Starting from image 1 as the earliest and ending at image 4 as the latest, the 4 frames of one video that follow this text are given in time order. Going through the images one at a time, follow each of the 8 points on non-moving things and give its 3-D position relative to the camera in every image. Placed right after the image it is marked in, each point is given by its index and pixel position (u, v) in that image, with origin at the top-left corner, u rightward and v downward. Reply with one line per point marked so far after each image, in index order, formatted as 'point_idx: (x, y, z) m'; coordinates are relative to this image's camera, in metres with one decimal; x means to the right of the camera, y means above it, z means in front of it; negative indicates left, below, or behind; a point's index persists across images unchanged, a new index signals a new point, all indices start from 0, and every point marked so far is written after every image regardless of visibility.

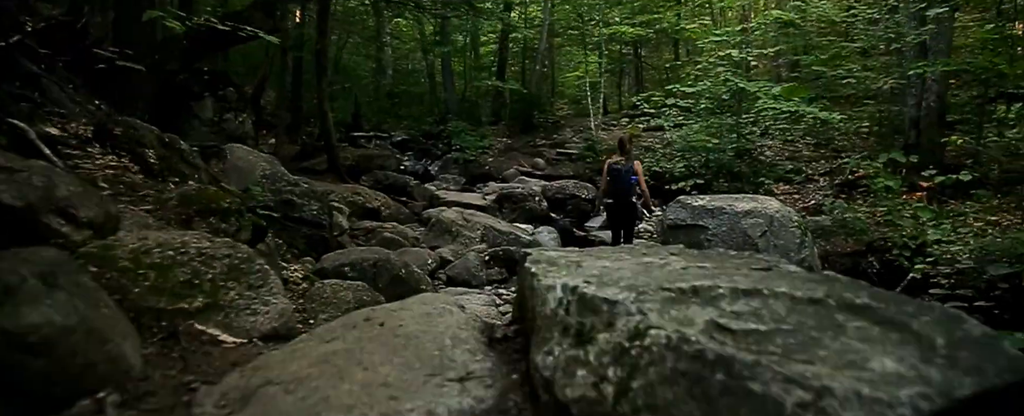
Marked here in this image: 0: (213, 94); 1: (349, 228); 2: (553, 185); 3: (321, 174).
0: (-6.5, +2.5, +14.8) m
1: (-2.8, -0.4, +11.8) m
2: (+1.1, +0.6, +18.0) m
3: (-4.3, +0.8, +15.4) m
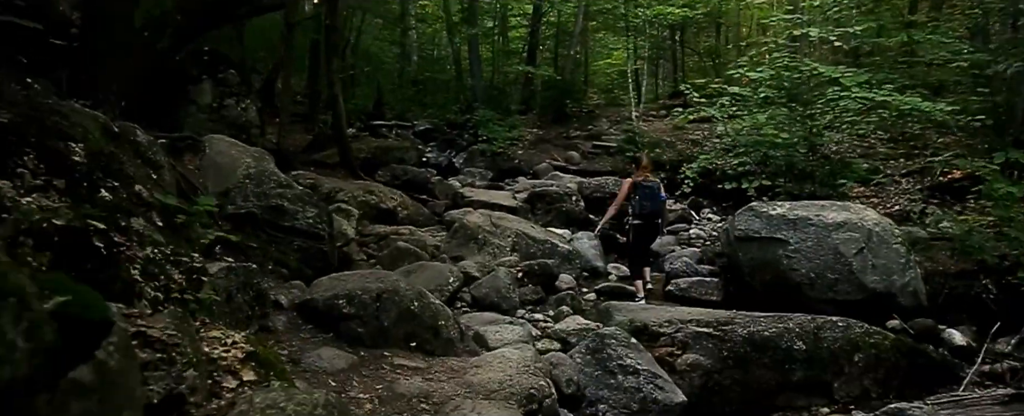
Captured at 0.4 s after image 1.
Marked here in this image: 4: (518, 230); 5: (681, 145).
0: (-5.8, +2.5, +13.2) m
1: (-2.3, -0.4, +10.1) m
2: (+1.9, +0.6, +16.2) m
3: (-3.6, +0.8, +13.7) m
4: (+0.1, -0.4, +11.1) m
5: (+4.6, +1.7, +18.7) m
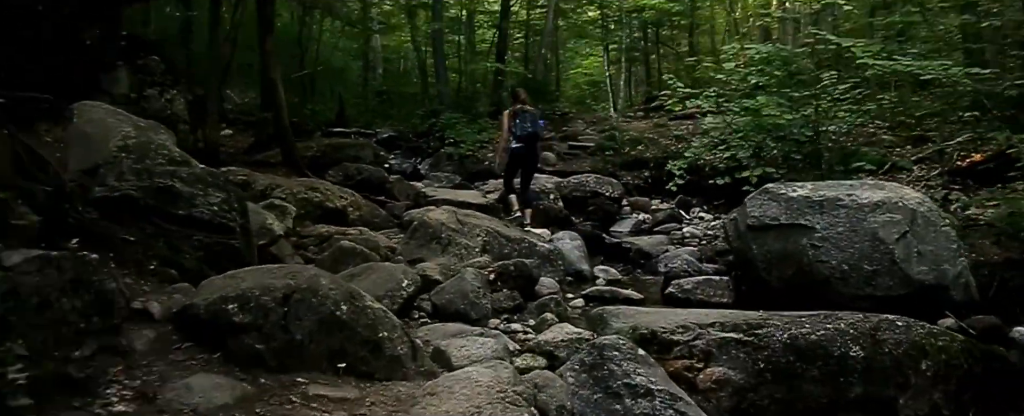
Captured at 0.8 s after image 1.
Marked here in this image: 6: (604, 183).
0: (-6.4, +2.4, +11.4) m
1: (-2.6, -0.3, +8.3) m
2: (+1.2, +0.6, +14.6) m
3: (-4.2, +0.7, +11.9) m
4: (-0.3, -0.3, +9.4) m
5: (+3.9, +1.7, +17.3) m
6: (+2.0, +0.6, +14.7) m
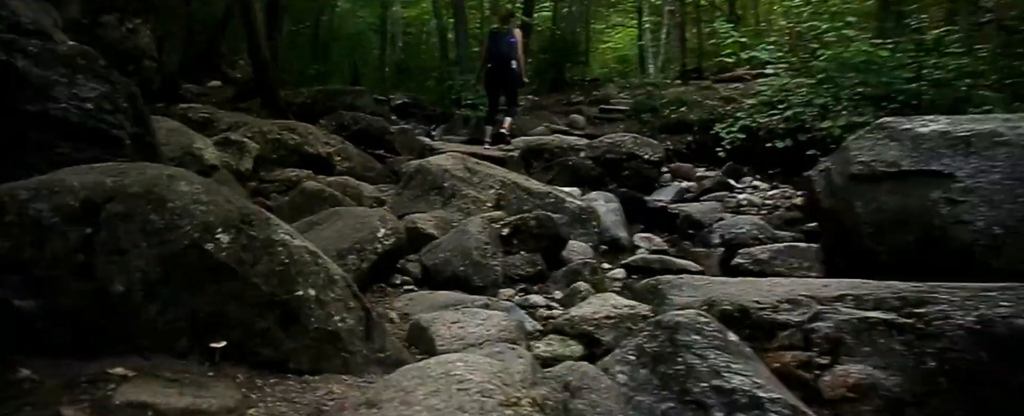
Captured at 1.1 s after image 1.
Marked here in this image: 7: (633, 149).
0: (-6.0, +3.2, +9.6) m
1: (-2.4, +0.3, +6.4) m
2: (+1.6, +1.2, +12.6) m
3: (-3.8, +1.4, +10.1) m
4: (-0.1, +0.3, +7.5) m
5: (+4.4, +2.3, +15.2) m
6: (+2.4, +1.2, +12.6) m
7: (+2.2, +1.1, +12.3) m
